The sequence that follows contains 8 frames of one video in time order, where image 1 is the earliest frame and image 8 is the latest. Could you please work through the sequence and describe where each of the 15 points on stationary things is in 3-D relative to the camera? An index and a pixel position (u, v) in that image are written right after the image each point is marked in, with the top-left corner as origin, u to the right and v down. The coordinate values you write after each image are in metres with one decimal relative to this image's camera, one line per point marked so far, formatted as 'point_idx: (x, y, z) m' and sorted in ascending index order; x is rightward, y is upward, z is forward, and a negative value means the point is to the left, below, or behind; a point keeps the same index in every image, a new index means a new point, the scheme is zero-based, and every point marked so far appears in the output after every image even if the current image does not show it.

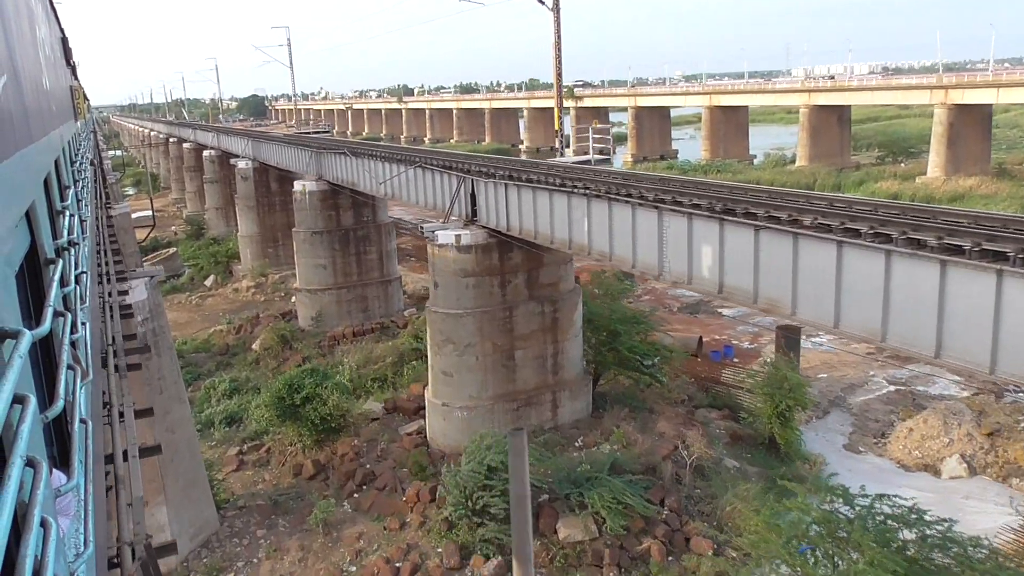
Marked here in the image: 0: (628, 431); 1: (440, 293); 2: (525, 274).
0: (+2.2, -2.7, +18.4) m
1: (-1.3, -0.1, +18.0) m
2: (+0.2, +0.3, +18.3) m
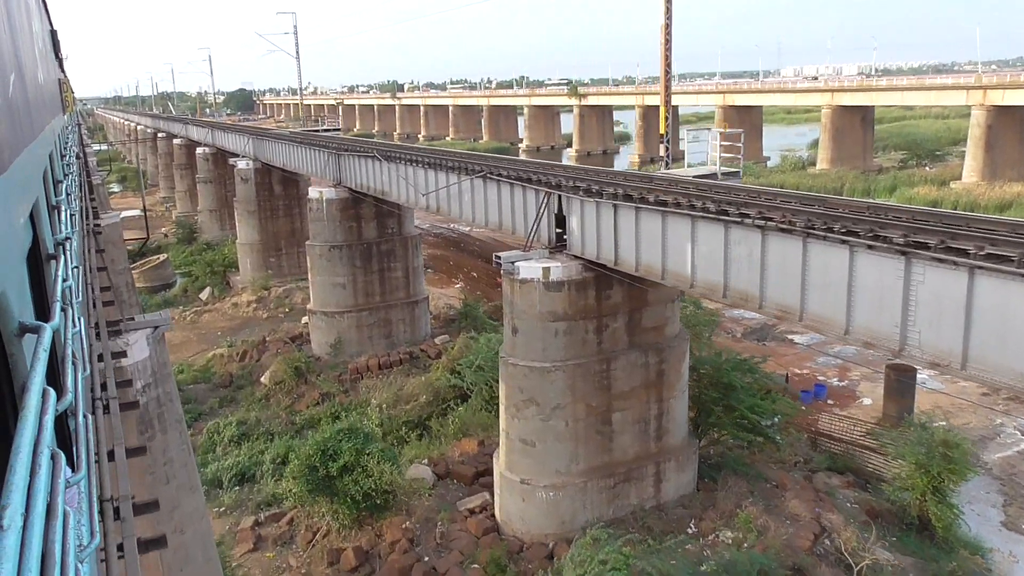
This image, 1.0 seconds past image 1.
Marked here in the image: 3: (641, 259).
0: (+3.6, -3.4, +14.6) m
1: (+0.1, -0.8, +14.2) m
2: (+1.7, -0.4, +14.4) m
3: (+1.7, +0.4, +12.7) m
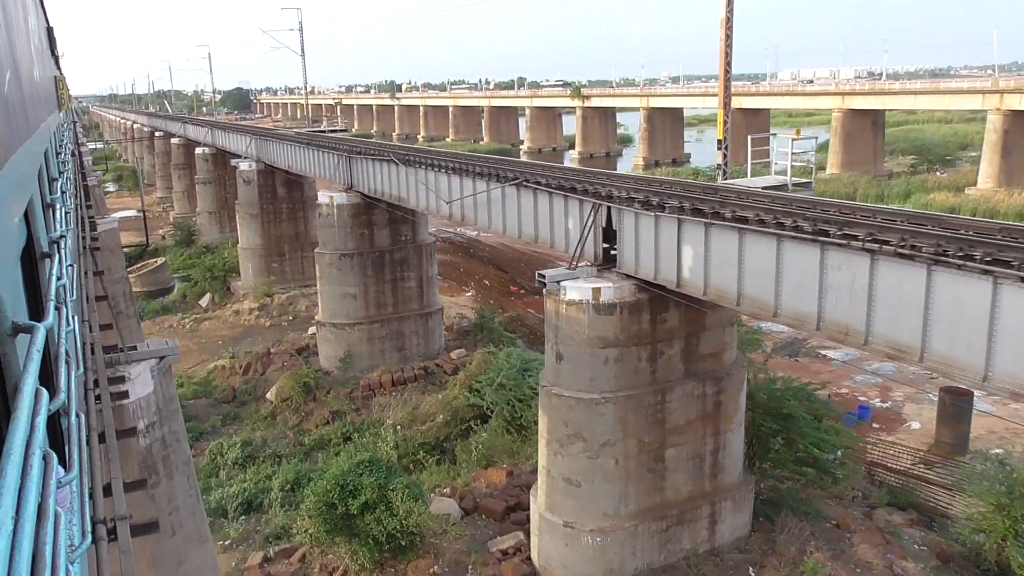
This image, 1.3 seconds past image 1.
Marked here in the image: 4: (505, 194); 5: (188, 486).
0: (+4.2, -3.7, +13.2) m
1: (+0.7, -1.0, +12.7) m
2: (+2.3, -0.7, +13.0) m
3: (+2.3, +0.1, +11.3) m
4: (-0.1, +1.6, +16.2) m
5: (-3.5, -2.1, +10.6) m
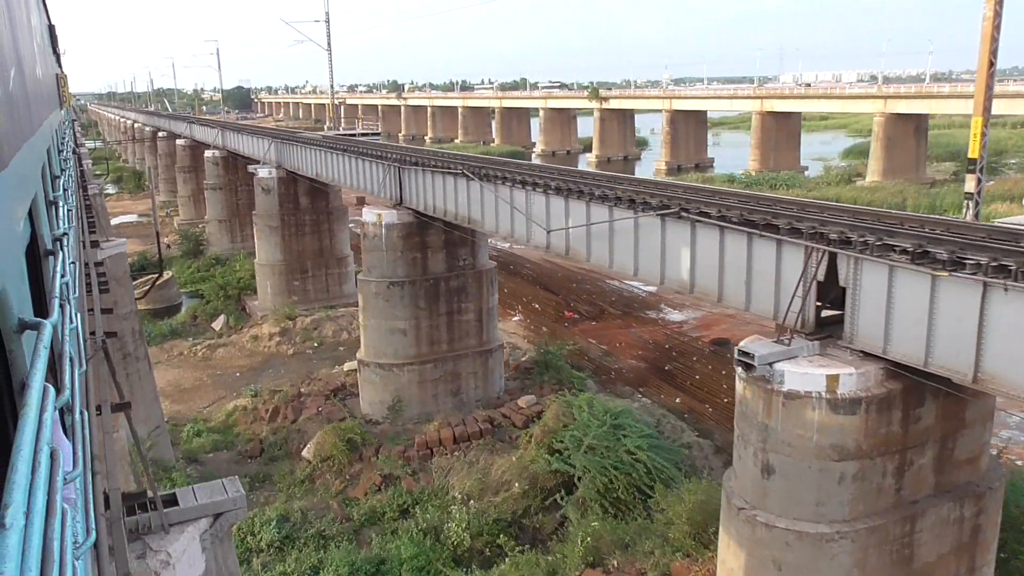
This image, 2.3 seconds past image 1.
0: (+5.9, -4.5, +9.4) m
1: (+2.4, -1.8, +8.9) m
2: (+4.0, -1.5, +9.2) m
3: (+4.0, -0.7, +7.5) m
4: (+1.6, +0.8, +12.4) m
5: (-1.8, -2.9, +6.8) m
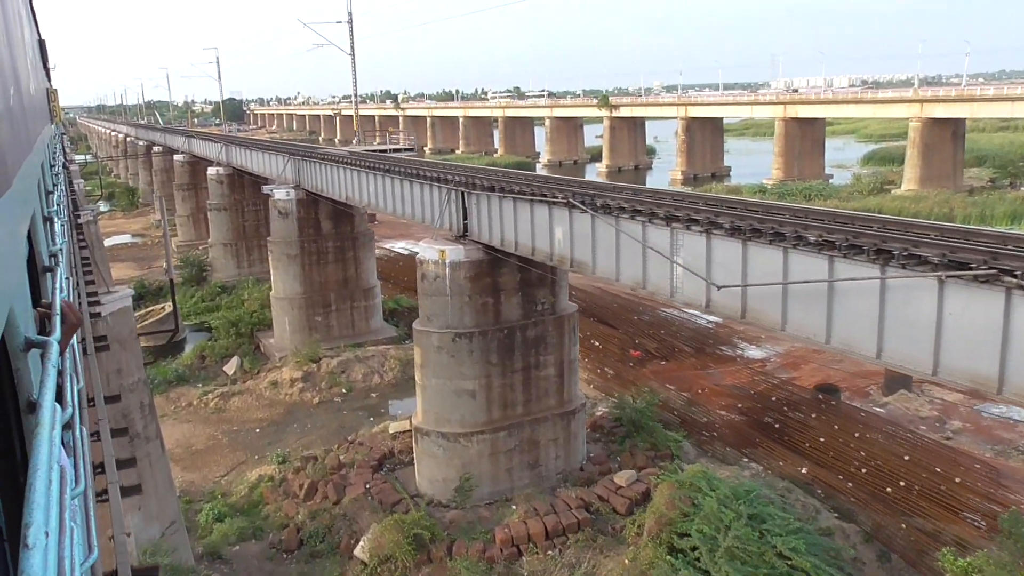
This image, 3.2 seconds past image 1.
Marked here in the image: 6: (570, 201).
0: (+7.7, -5.2, +5.5) m
1: (+4.2, -2.5, +5.0) m
2: (+5.7, -2.2, +5.3) m
3: (+5.8, -1.4, +3.6) m
4: (+3.3, 0.0, +8.5) m
5: (0.0, -3.6, +2.9) m
6: (+0.9, +1.2, +13.7) m
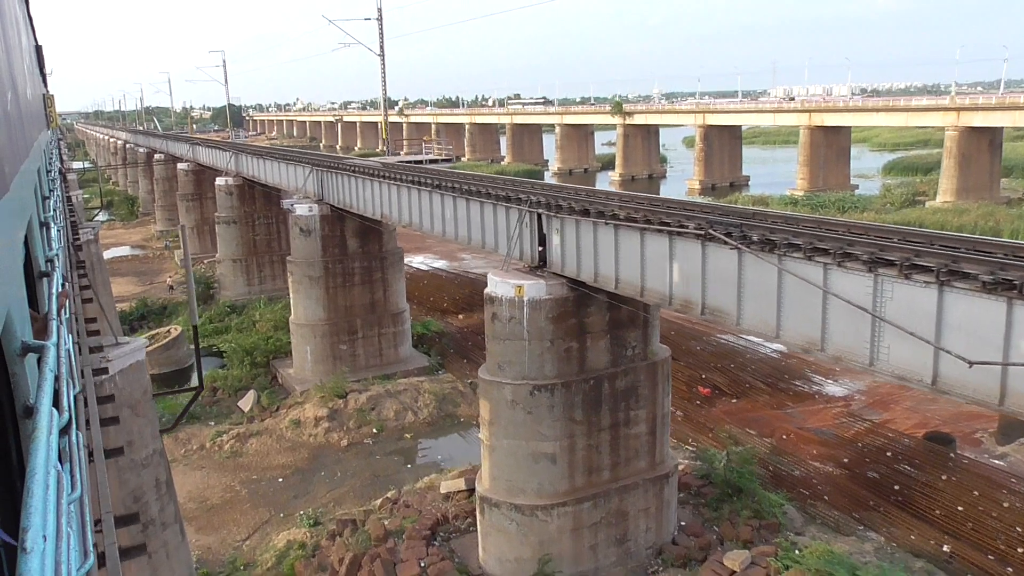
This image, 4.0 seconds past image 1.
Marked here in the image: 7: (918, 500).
0: (+9.0, -5.7, +2.6) m
1: (+5.5, -3.1, +2.1) m
2: (+7.1, -2.8, +2.4) m
3: (+7.1, -1.9, +0.7) m
4: (+4.6, -0.6, +5.6) m
5: (+1.3, -4.2, 0.0) m
6: (+2.2, +0.6, +10.8) m
7: (+7.1, -3.7, +17.1) m
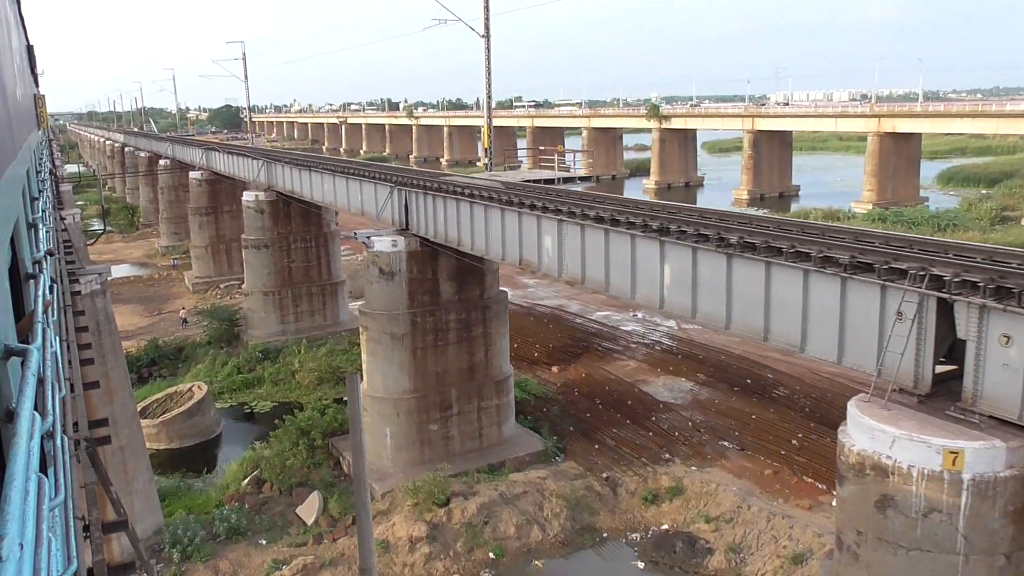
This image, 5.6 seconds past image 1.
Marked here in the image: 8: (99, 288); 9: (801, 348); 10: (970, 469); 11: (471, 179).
0: (+12.2, -7.0, -4.1) m
1: (+8.7, -4.3, -4.6) m
2: (+10.2, -4.0, -4.3) m
3: (+10.3, -3.2, -6.0) m
4: (+7.8, -1.8, -1.1) m
5: (+4.5, -5.4, -6.8) m
6: (+5.3, -0.6, +4.1) m
7: (+10.2, -5.0, +10.4) m
8: (-7.4, -0.1, +17.5) m
9: (+2.7, -0.5, +10.7) m
10: (+3.4, -1.3, +7.1) m
11: (-0.9, +2.1, +19.3) m
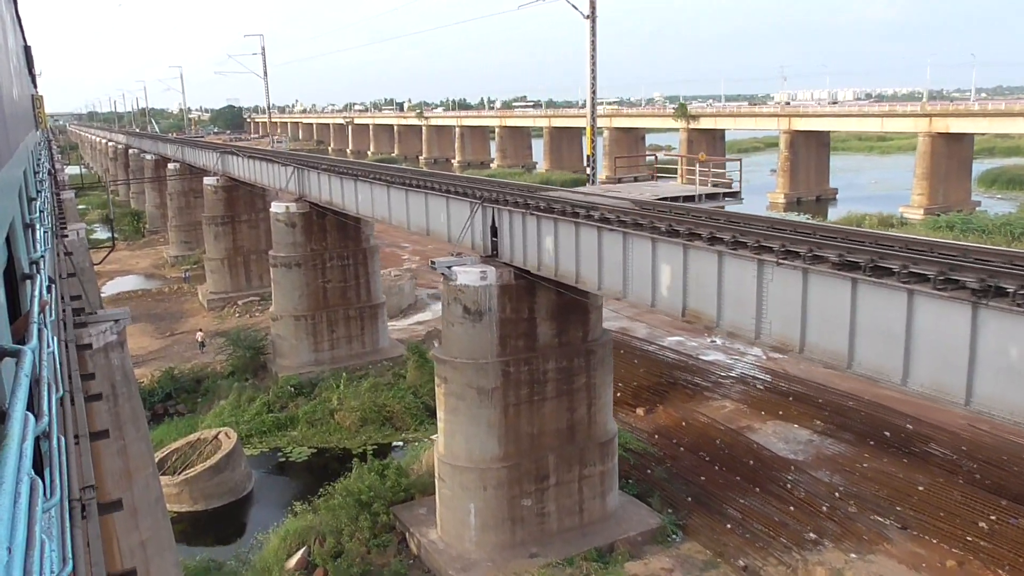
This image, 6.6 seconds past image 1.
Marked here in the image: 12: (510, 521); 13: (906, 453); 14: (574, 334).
0: (+14.0, -7.7, -8.0) m
1: (+10.5, -5.0, -8.5) m
2: (+12.1, -4.7, -8.2) m
3: (+12.1, -3.9, -9.9) m
4: (+9.7, -2.5, -5.0) m
5: (+6.4, -6.1, -10.8) m
6: (+7.2, -1.3, +0.2) m
7: (+12.0, -5.7, +6.4) m
8: (-5.5, -0.8, +13.6) m
9: (+4.6, -1.2, +6.8) m
10: (+5.2, -2.0, +3.2) m
11: (+1.0, +1.4, +15.4) m
12: (+0.1, -3.8, +15.8) m
13: (+7.5, -2.9, +19.3) m
14: (+1.1, -0.8, +16.1) m
